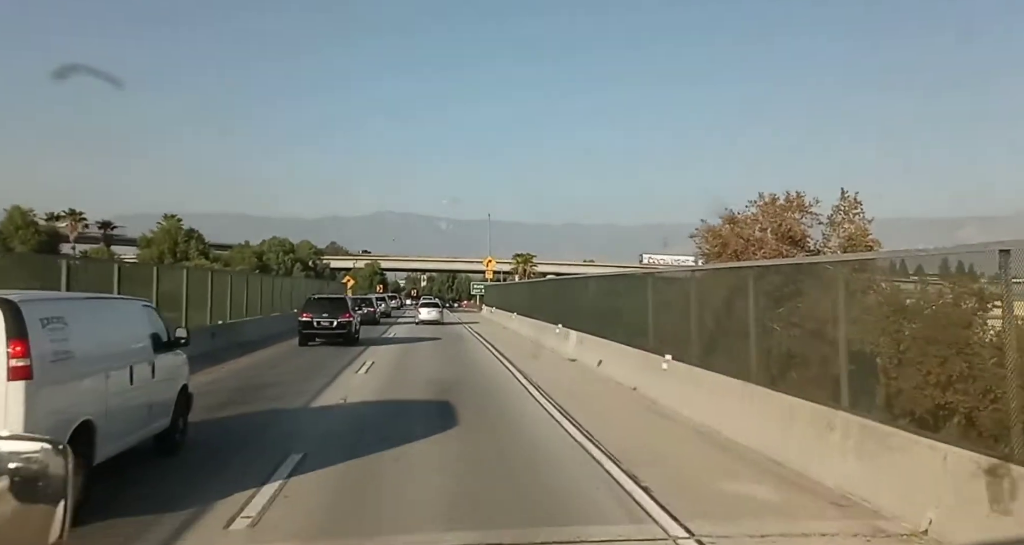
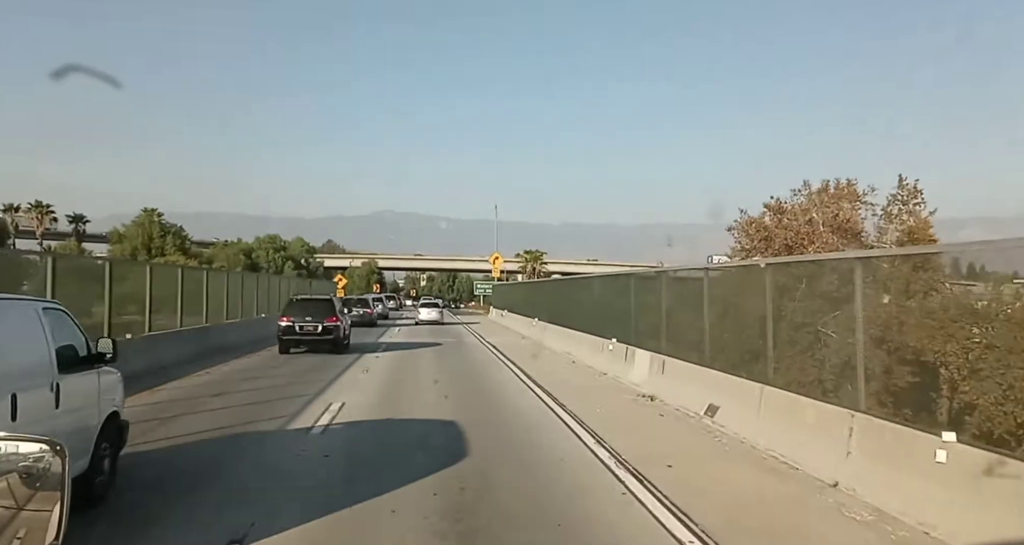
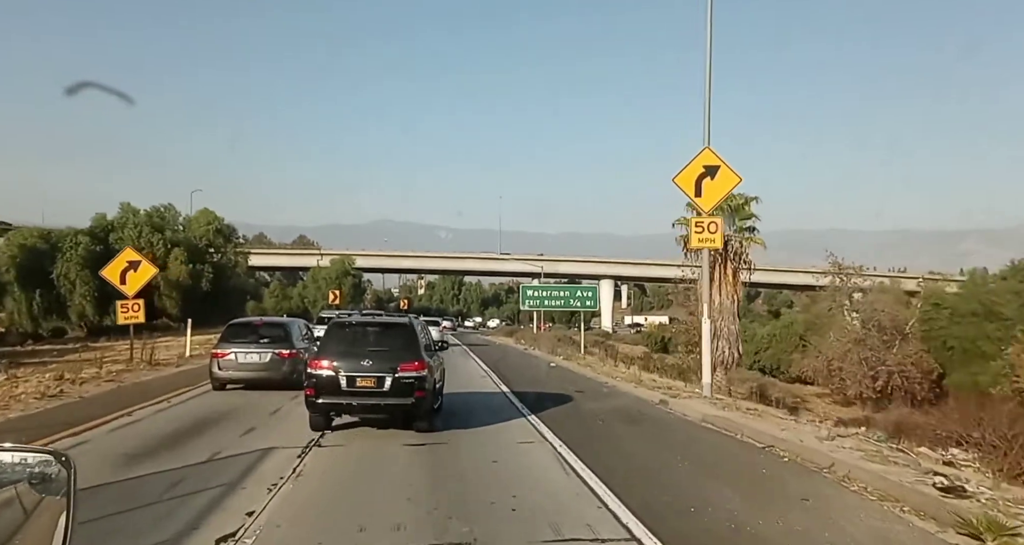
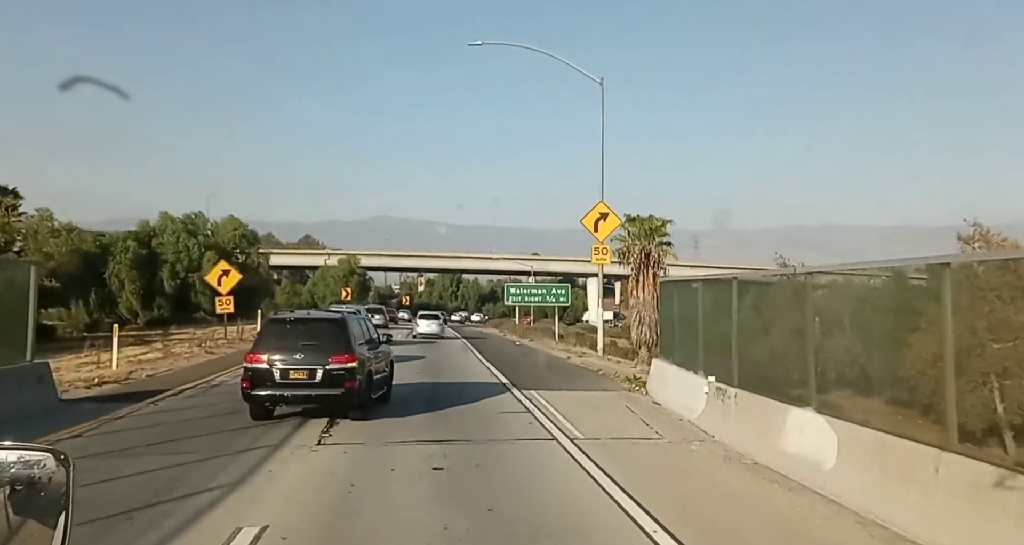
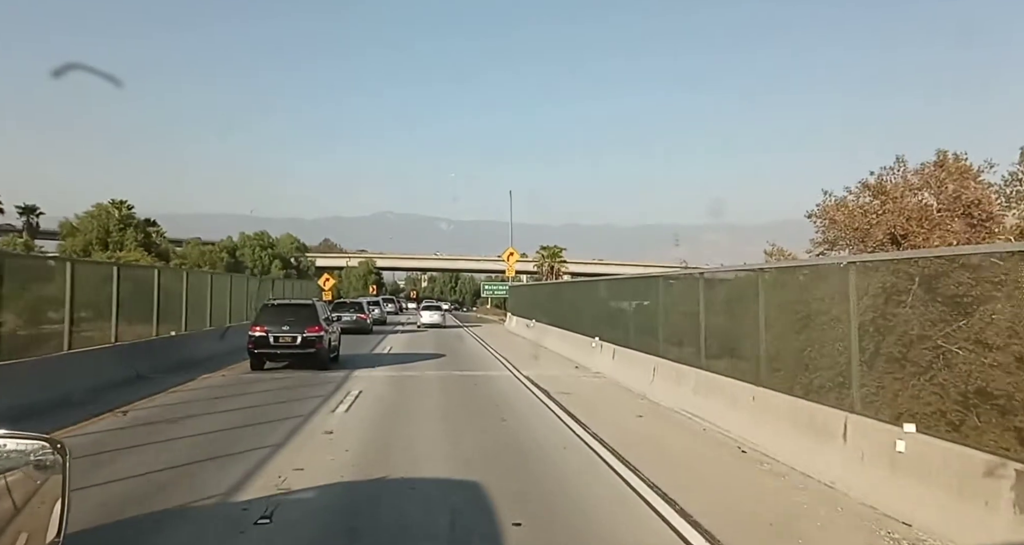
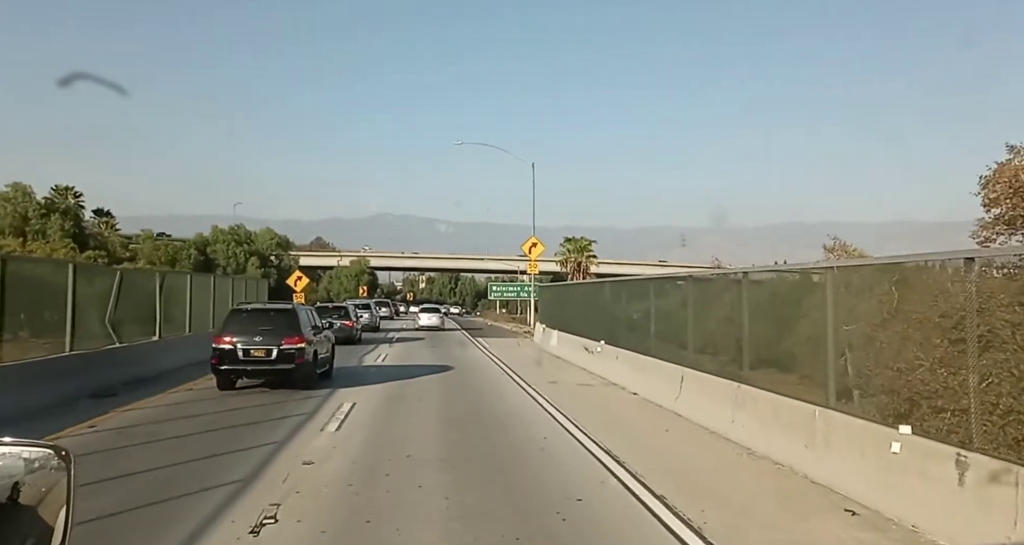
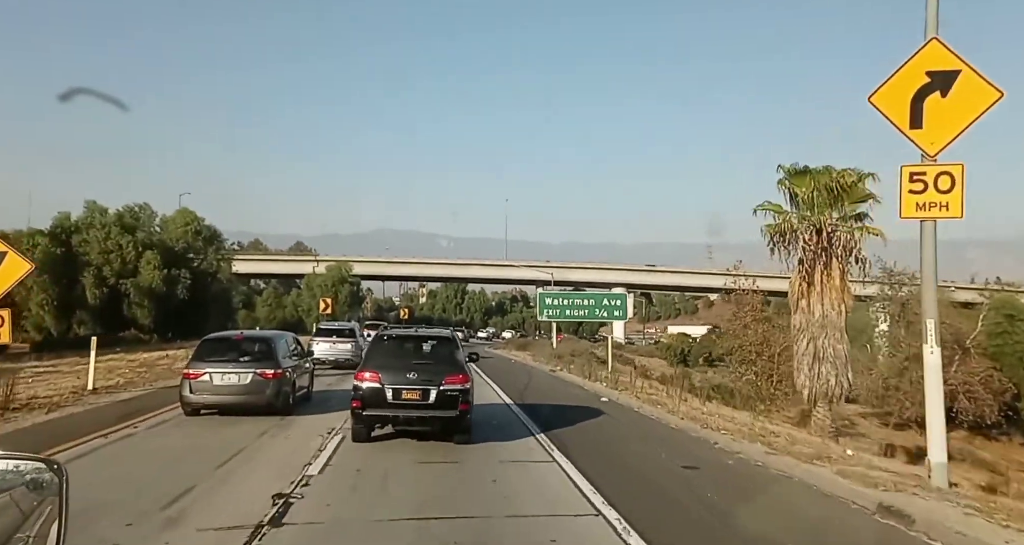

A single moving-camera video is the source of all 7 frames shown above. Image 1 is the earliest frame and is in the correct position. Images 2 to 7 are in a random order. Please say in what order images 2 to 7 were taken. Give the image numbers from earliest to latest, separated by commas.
2, 5, 6, 4, 3, 7
